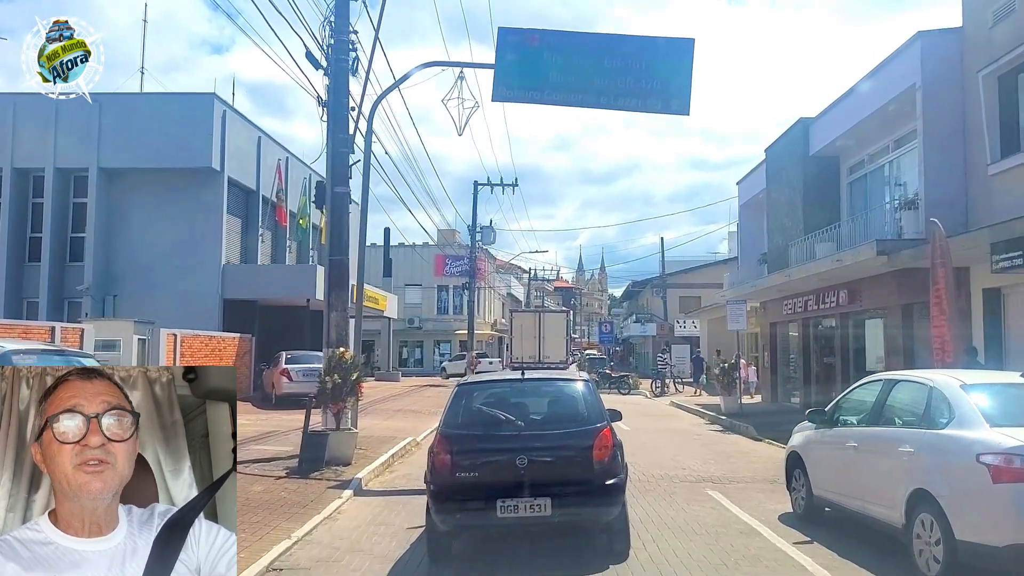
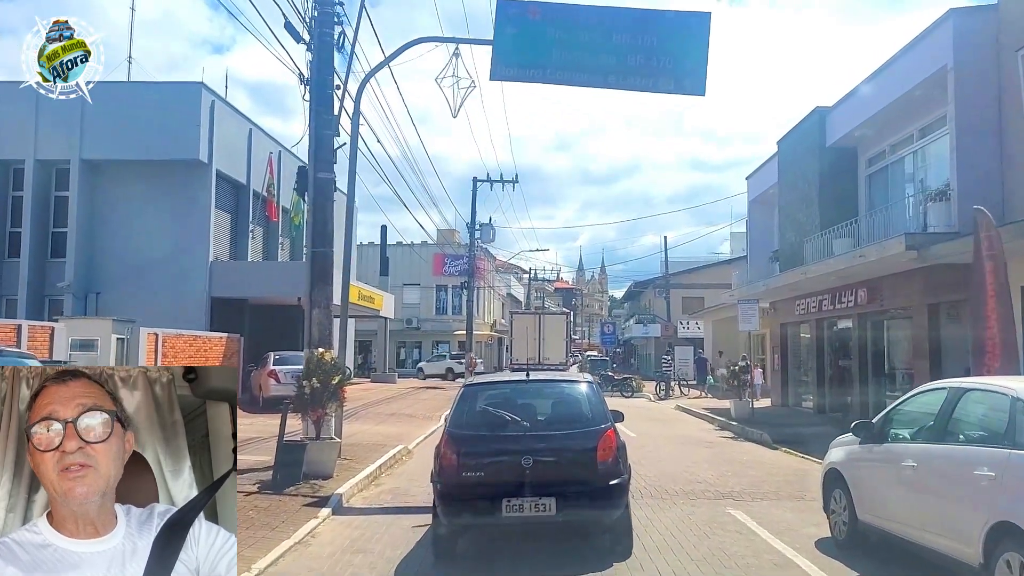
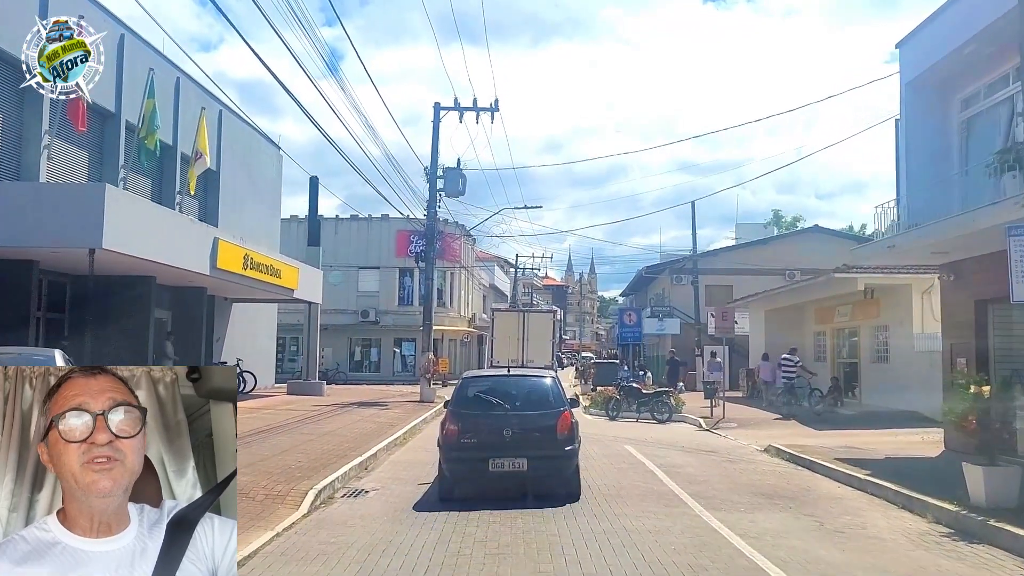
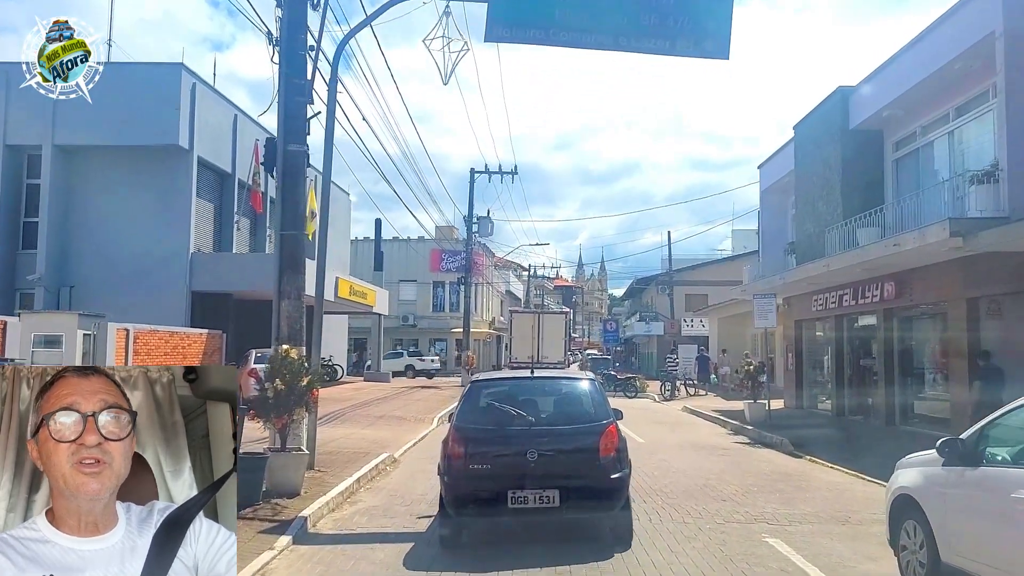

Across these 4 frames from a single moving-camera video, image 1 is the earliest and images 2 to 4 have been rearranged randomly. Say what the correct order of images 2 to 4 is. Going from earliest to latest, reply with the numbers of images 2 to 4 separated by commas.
2, 4, 3
